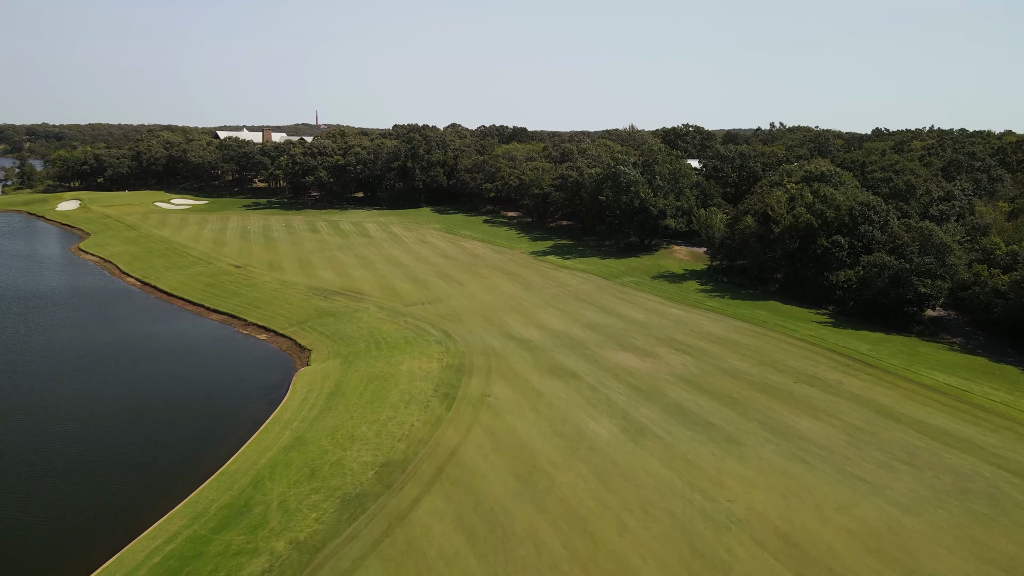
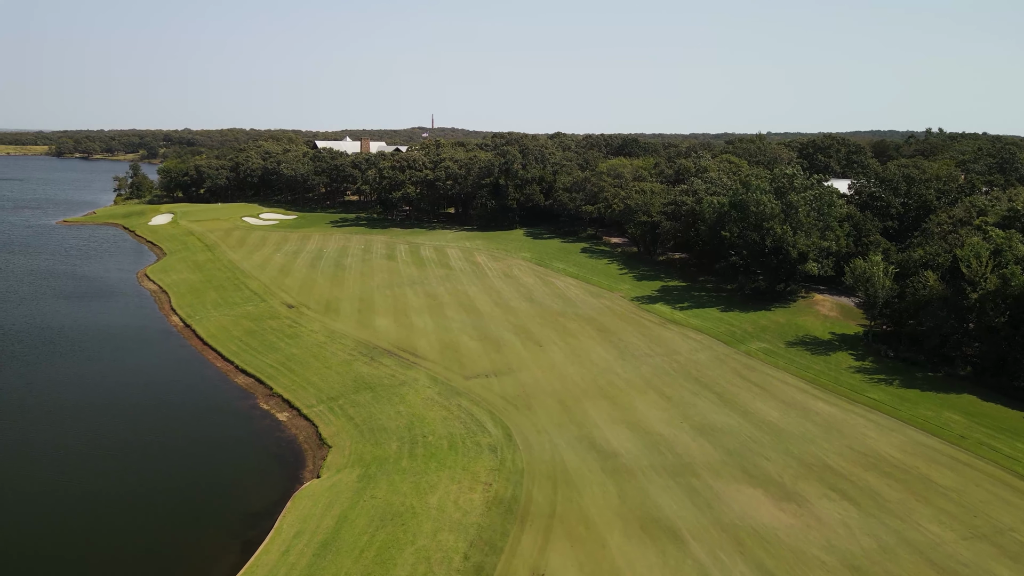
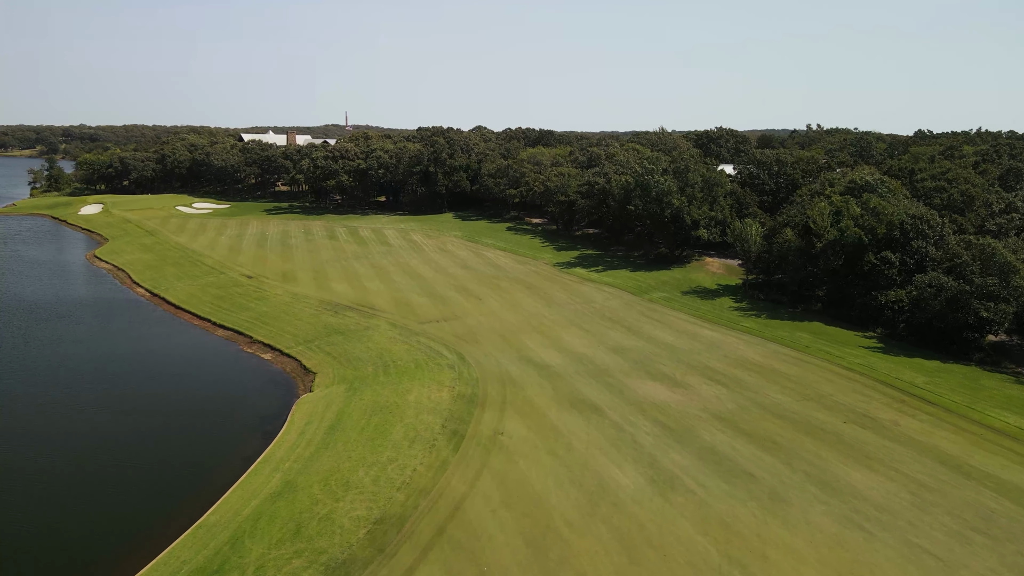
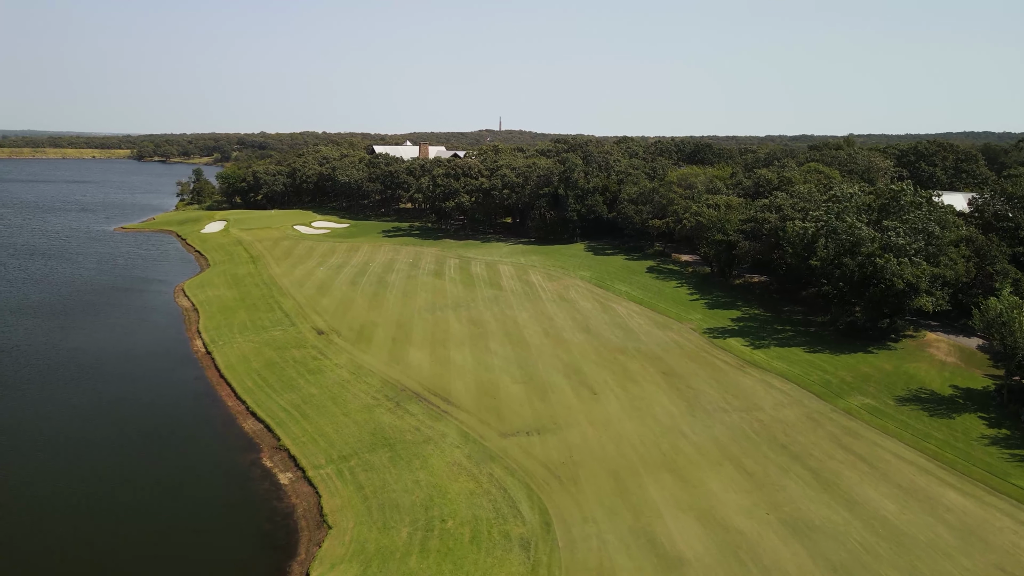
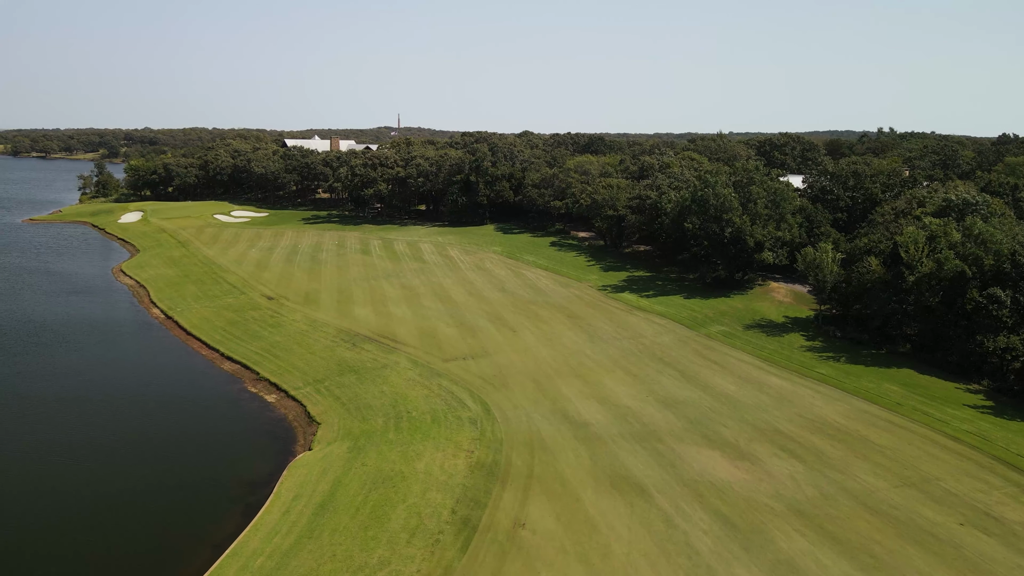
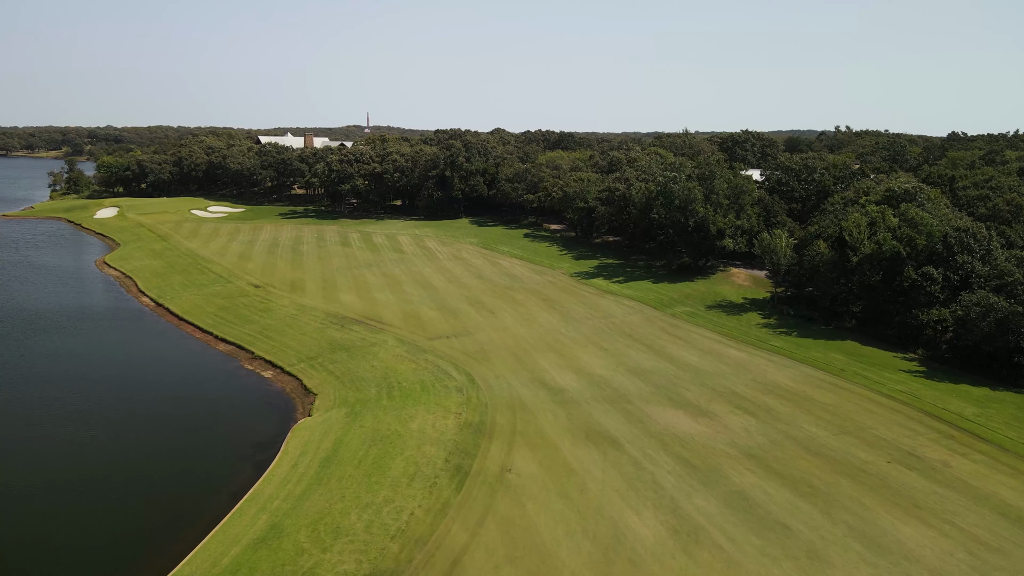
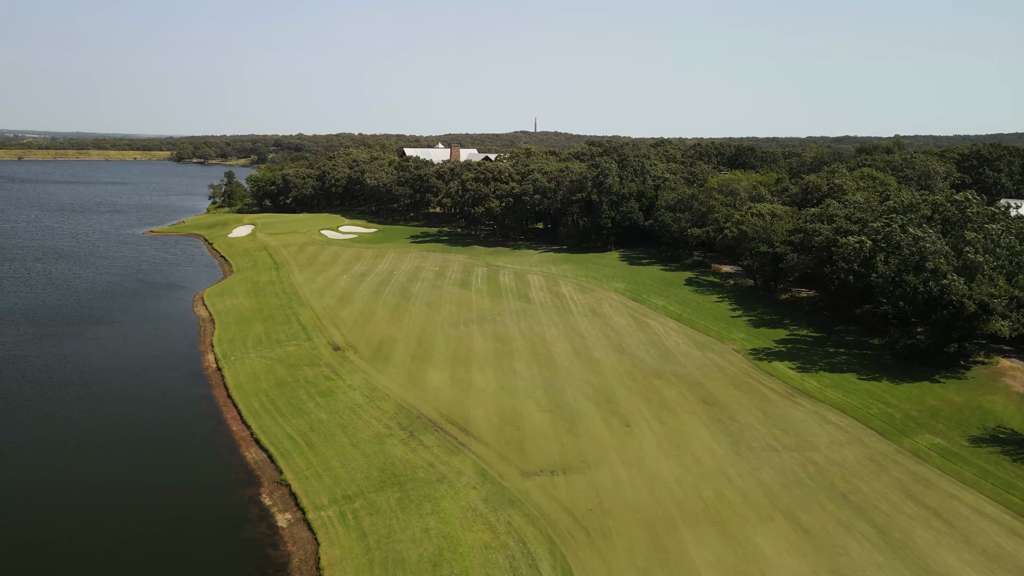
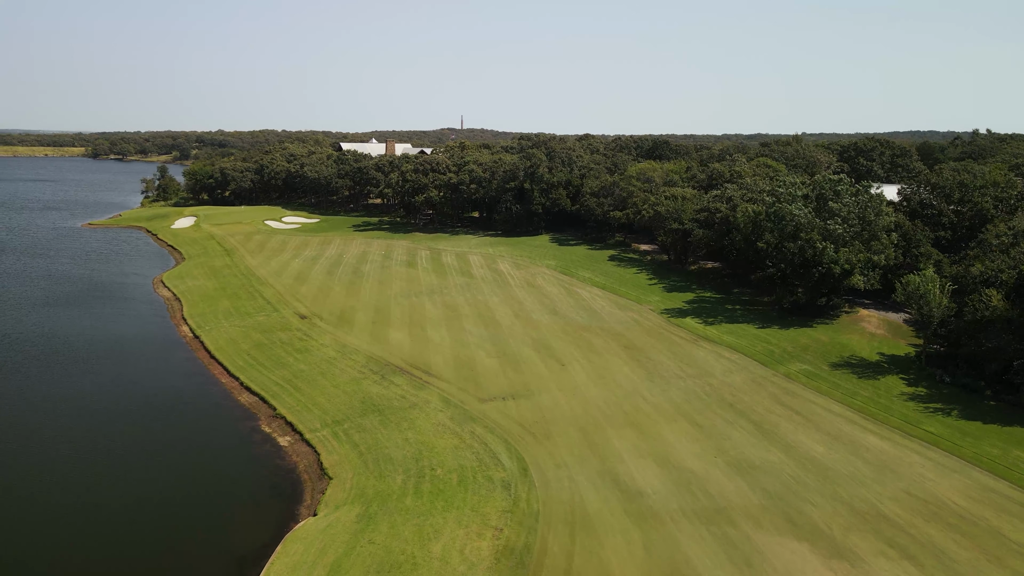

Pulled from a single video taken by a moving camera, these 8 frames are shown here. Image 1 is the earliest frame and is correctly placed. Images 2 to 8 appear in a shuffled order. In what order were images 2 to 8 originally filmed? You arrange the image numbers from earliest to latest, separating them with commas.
3, 6, 5, 2, 8, 4, 7
